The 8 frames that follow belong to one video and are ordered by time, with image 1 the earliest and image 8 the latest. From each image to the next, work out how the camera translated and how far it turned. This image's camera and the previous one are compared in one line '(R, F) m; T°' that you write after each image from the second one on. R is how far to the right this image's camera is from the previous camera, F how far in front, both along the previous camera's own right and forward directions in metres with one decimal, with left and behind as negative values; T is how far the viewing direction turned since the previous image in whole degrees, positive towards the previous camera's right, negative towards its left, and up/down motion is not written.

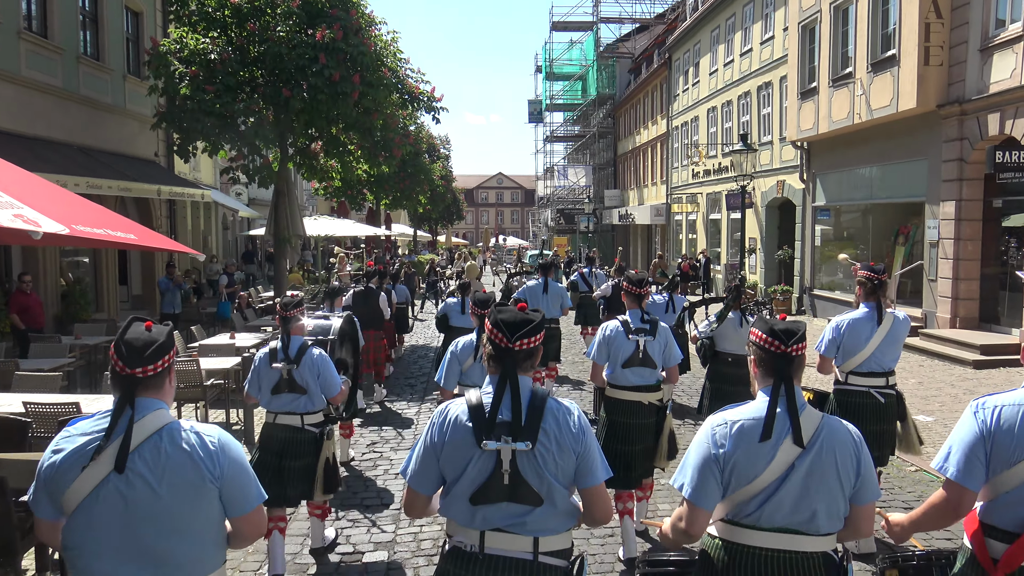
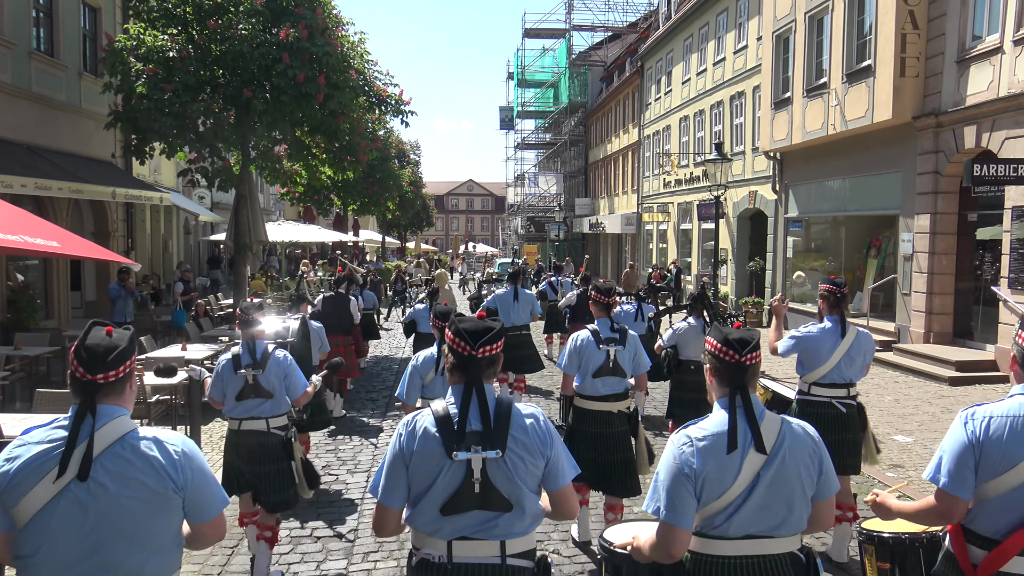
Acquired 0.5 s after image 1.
(0.0, +0.4) m; +2°
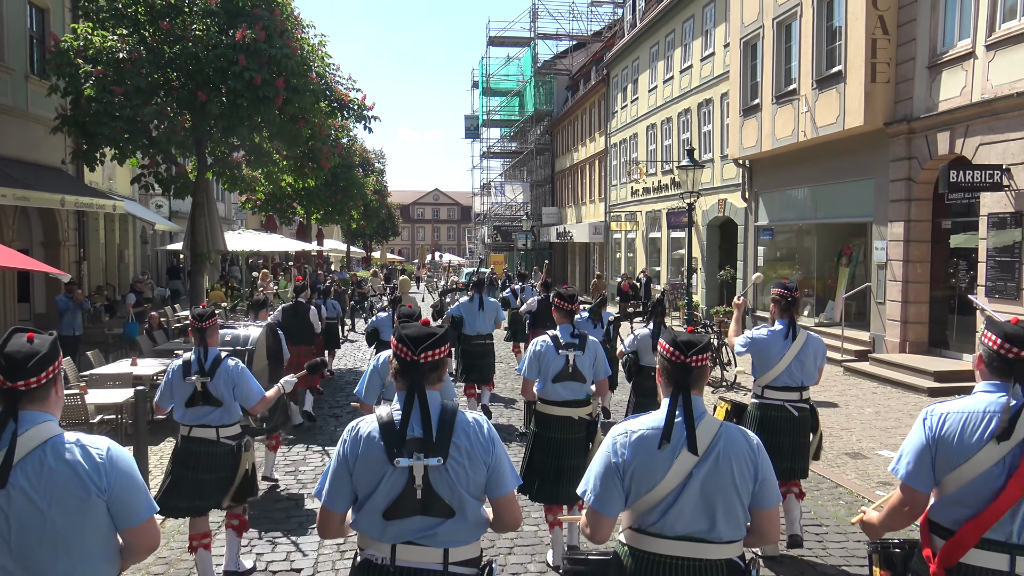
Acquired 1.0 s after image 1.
(0.0, +0.4) m; +2°
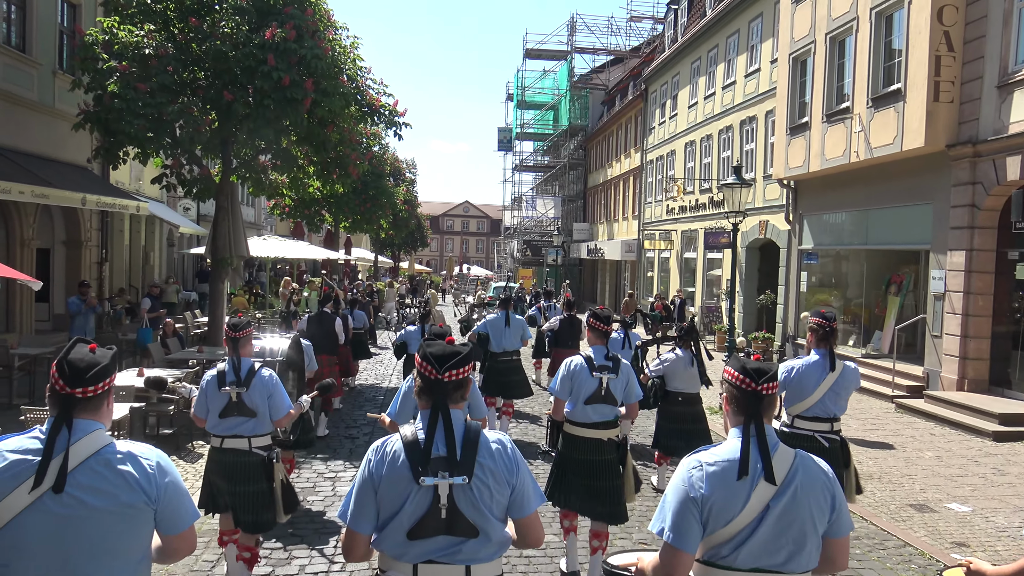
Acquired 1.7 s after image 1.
(-0.1, +0.6) m; -2°
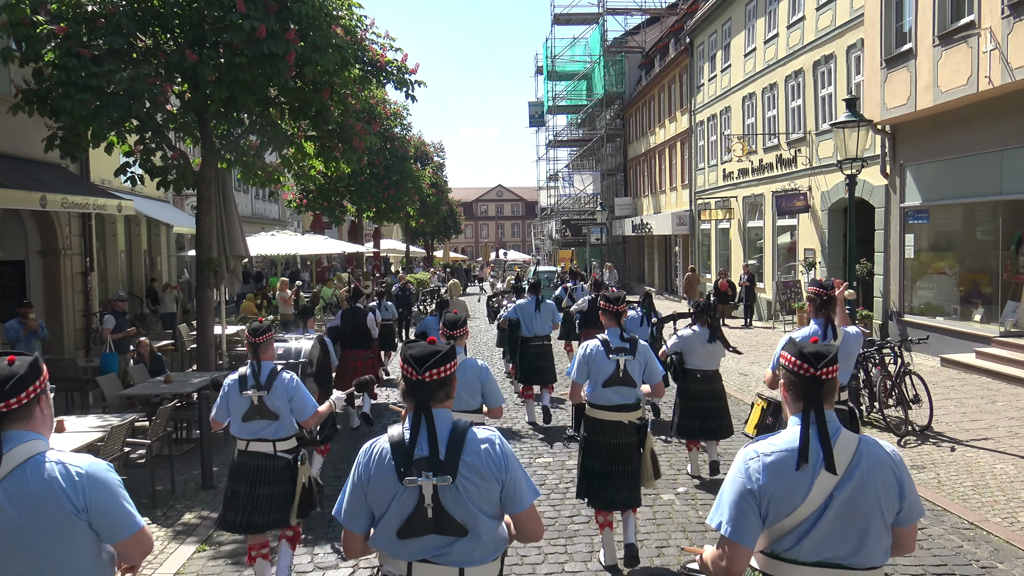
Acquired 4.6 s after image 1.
(-0.1, +2.4) m; -3°
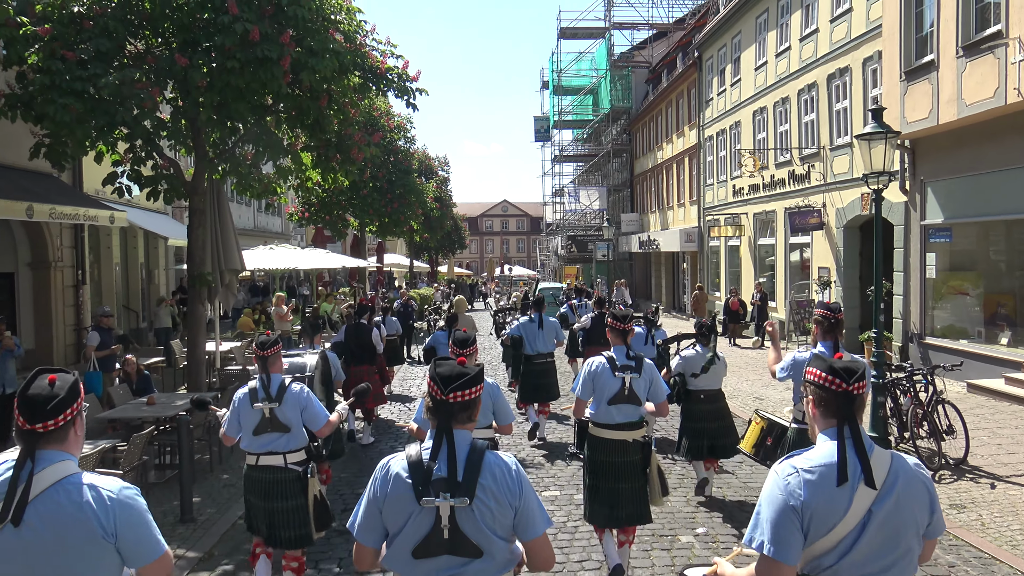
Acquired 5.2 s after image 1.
(0.0, +0.5) m; 0°
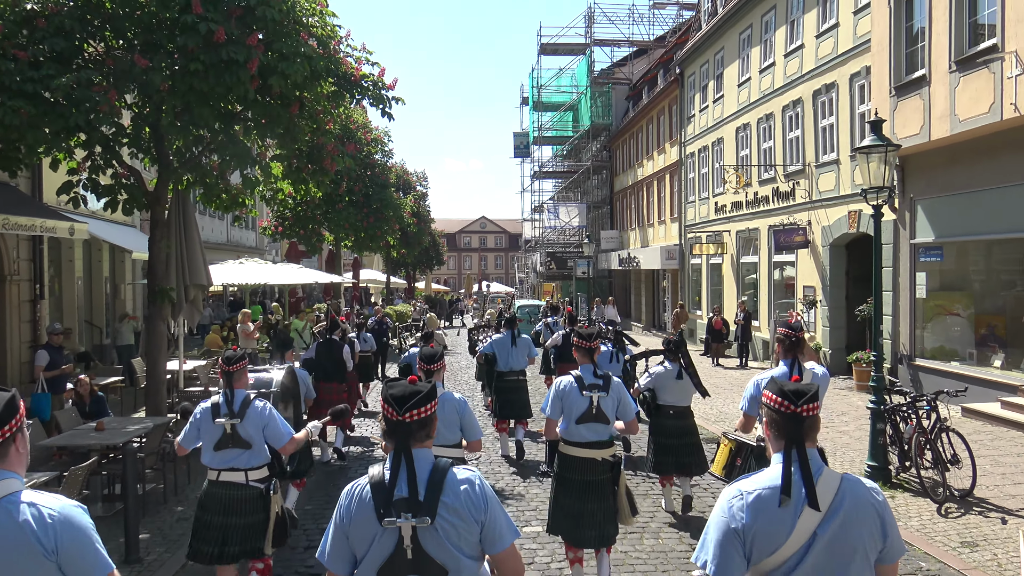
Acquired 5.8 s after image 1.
(0.0, +0.5) m; +1°
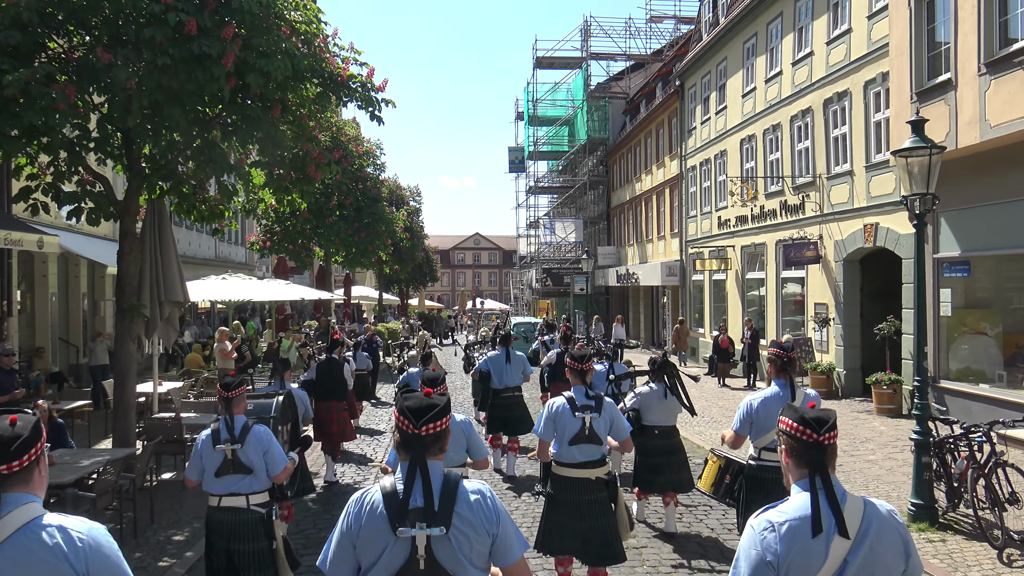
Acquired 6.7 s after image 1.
(-0.1, +0.8) m; 0°
